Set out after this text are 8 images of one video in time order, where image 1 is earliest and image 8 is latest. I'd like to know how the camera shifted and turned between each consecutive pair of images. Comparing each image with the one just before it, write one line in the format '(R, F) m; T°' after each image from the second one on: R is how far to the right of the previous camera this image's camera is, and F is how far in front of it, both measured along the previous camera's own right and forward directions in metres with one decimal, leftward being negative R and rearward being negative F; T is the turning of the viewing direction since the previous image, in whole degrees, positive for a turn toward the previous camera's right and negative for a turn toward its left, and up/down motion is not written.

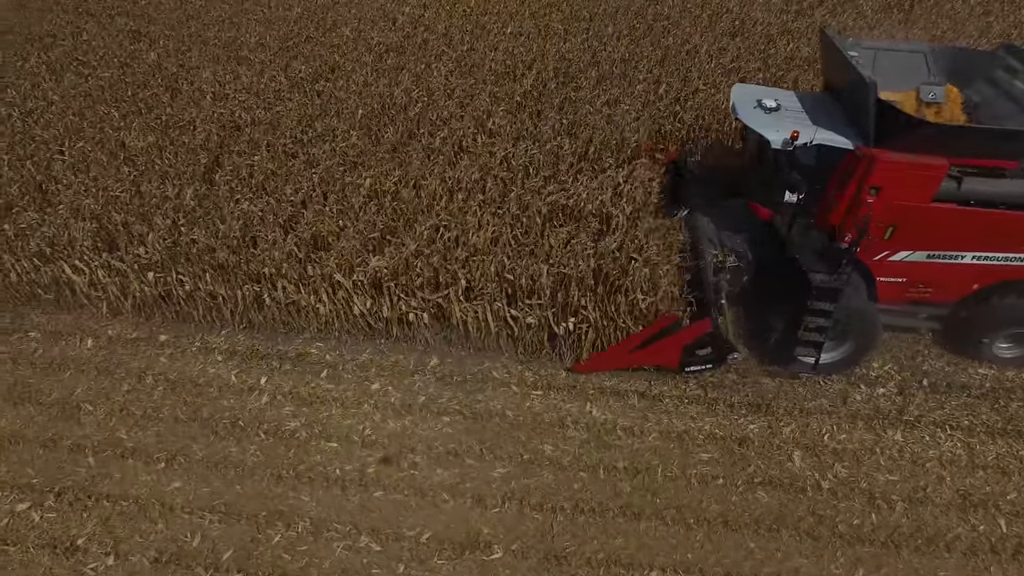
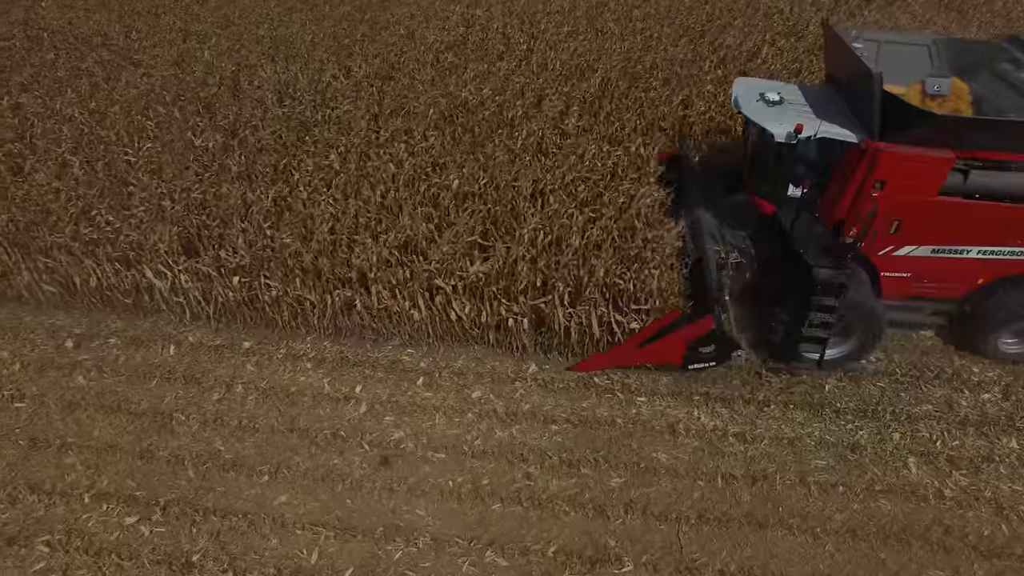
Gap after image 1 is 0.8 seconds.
(-0.6, +0.1) m; +1°
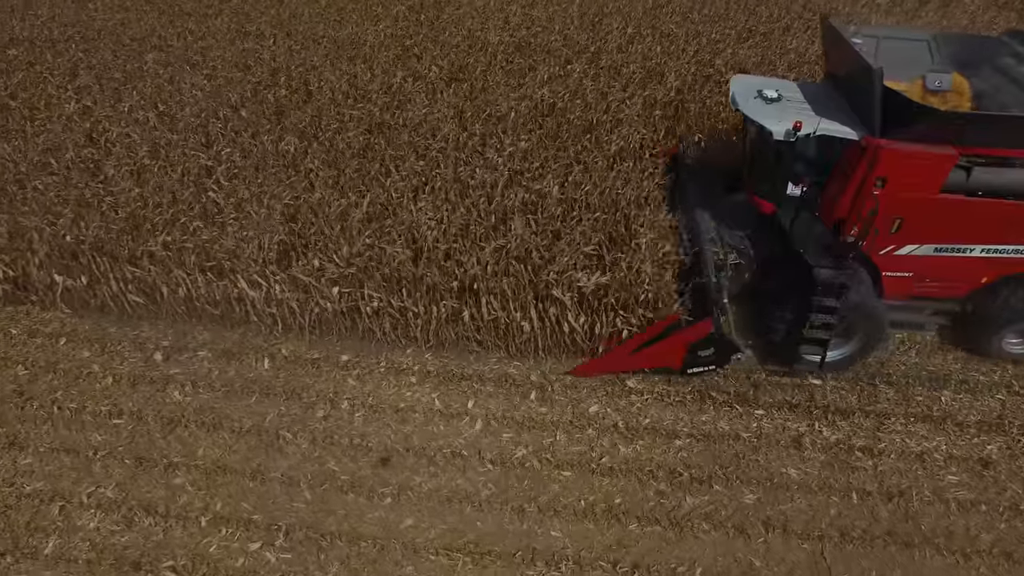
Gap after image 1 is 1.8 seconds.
(-0.6, +0.2) m; +1°
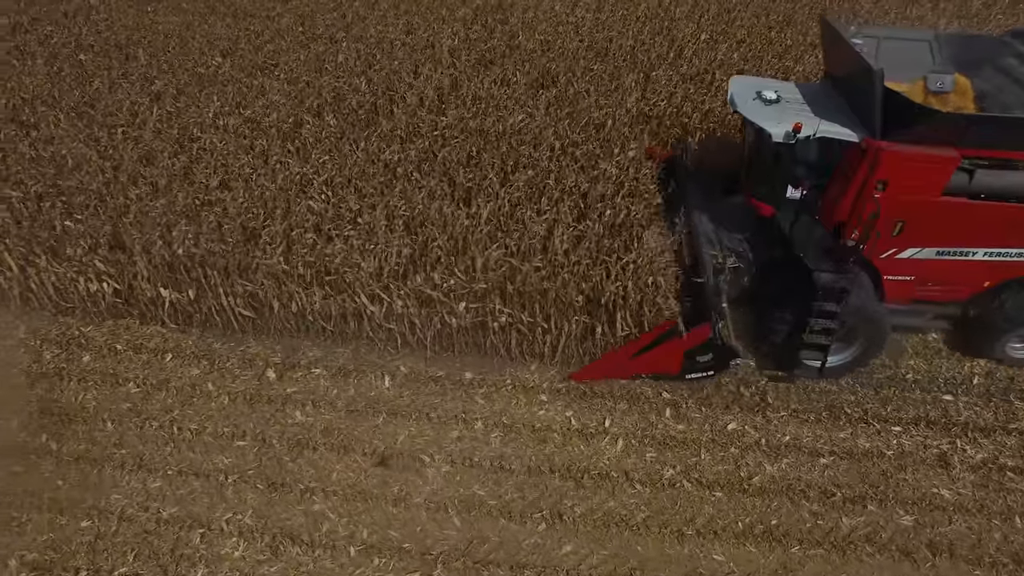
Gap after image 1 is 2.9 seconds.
(-0.7, +0.2) m; +1°
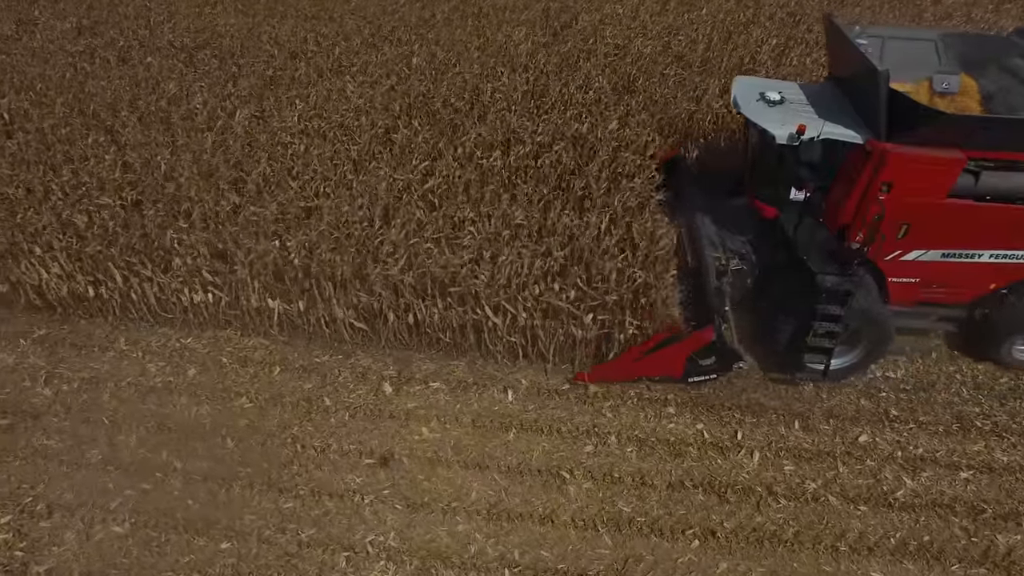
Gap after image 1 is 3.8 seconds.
(-0.6, +0.1) m; +1°
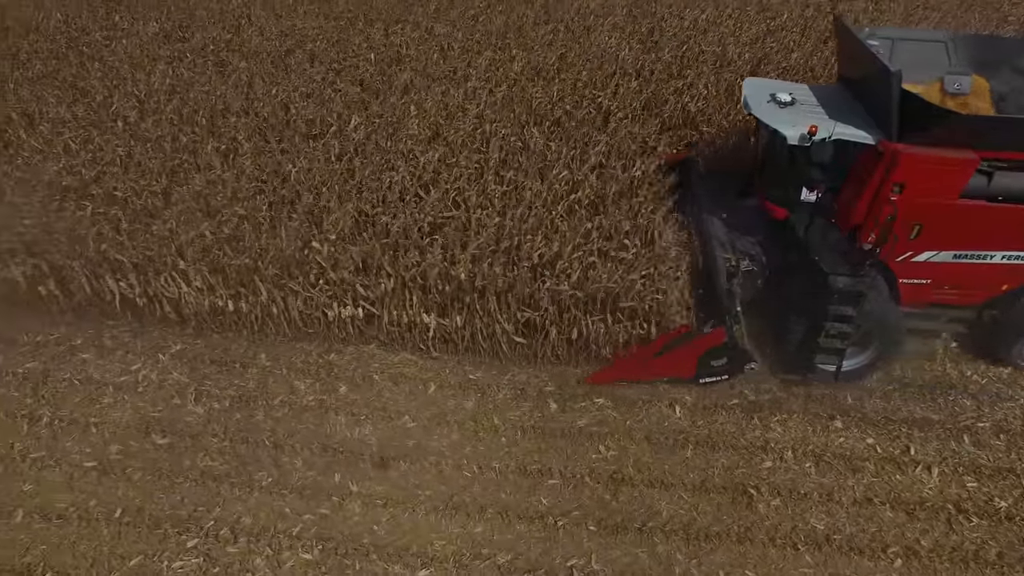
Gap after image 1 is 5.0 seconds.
(-0.8, +0.1) m; +1°
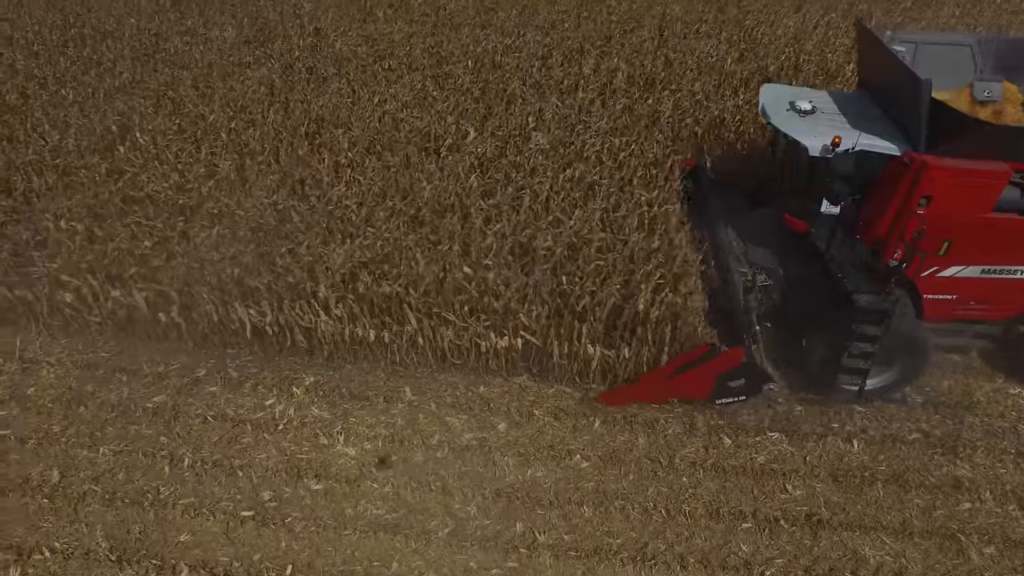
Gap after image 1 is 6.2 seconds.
(-0.8, +0.4) m; +1°
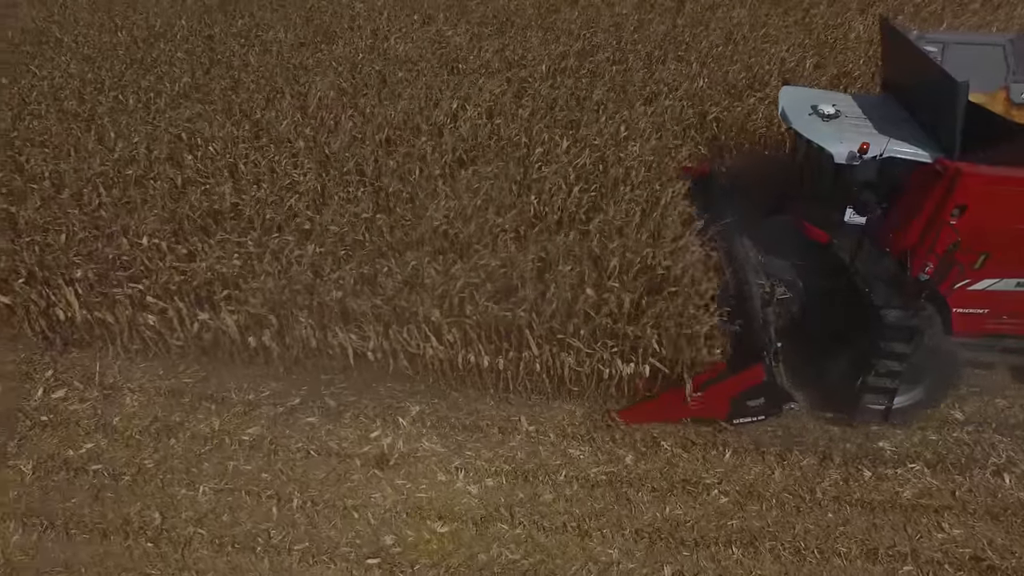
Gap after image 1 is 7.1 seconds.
(-0.5, +0.4) m; +1°
